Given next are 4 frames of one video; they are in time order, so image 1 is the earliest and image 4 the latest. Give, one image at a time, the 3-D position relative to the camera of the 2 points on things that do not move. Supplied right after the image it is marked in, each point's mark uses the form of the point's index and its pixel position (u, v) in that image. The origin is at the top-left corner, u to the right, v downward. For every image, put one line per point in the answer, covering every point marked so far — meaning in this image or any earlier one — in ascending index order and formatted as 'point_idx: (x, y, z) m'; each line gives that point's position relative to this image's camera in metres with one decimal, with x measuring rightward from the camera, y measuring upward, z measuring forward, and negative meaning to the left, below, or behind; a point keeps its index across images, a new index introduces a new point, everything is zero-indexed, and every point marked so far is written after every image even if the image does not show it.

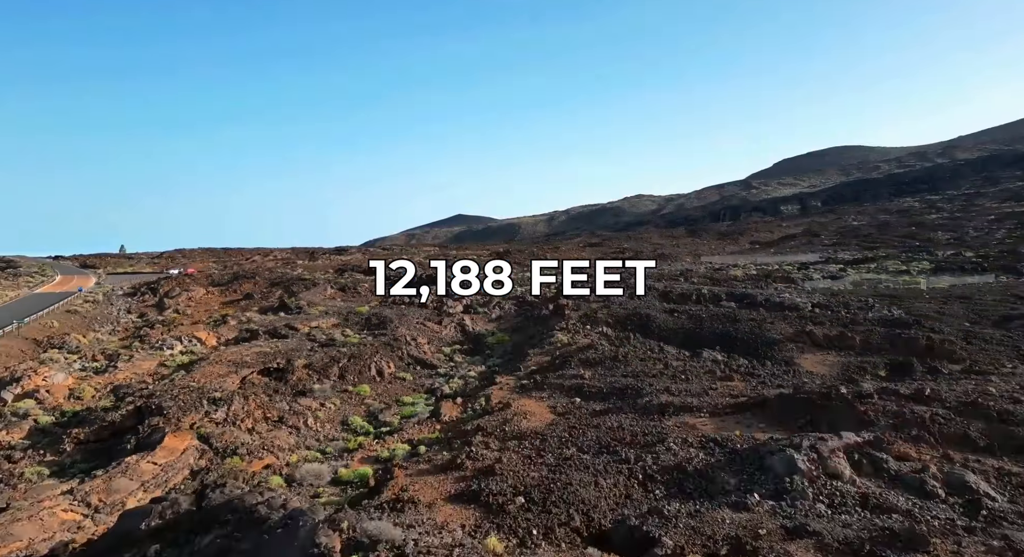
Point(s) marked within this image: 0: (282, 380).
0: (-4.3, -1.9, +12.3) m
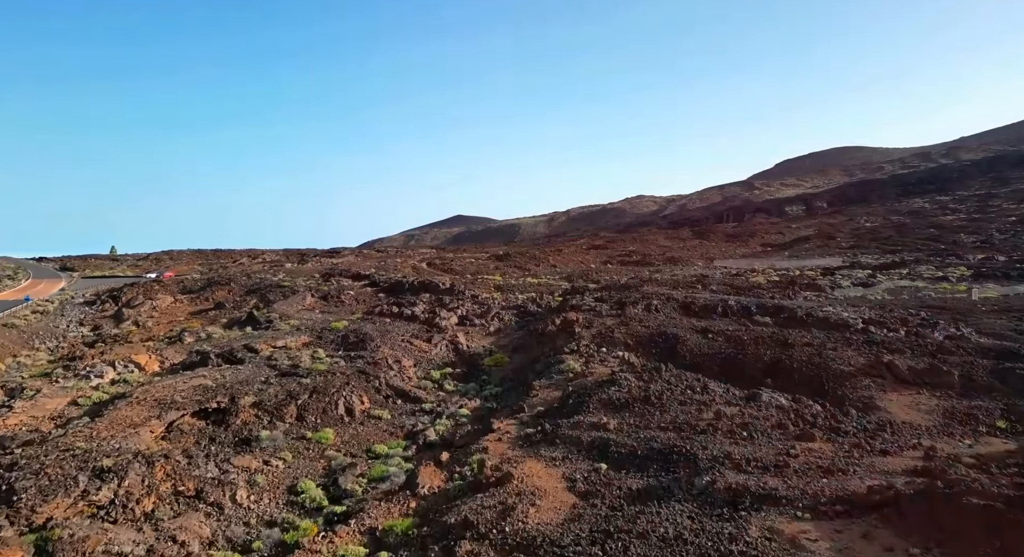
0: (-4.3, -2.2, +9.7) m
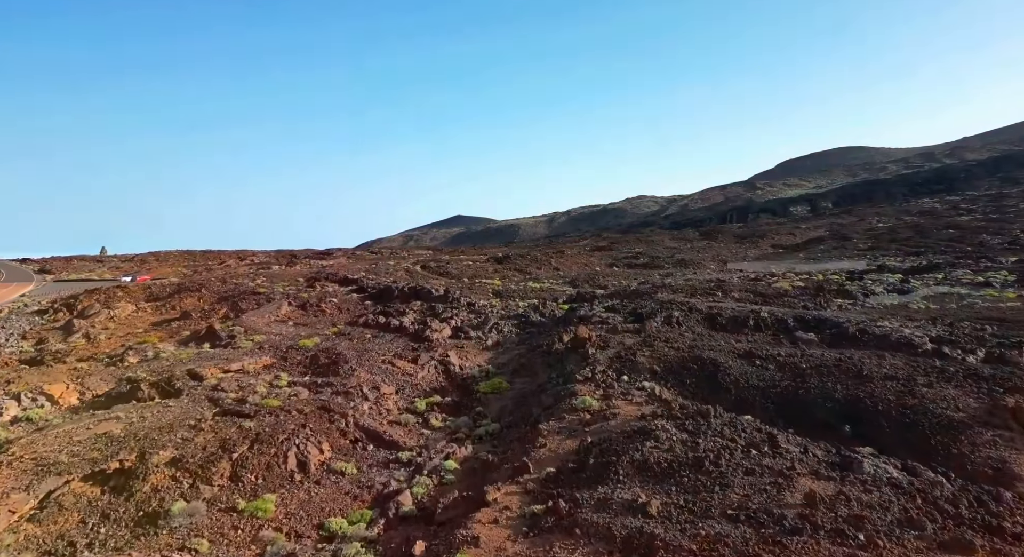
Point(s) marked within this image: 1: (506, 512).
0: (-4.3, -2.4, +7.2) m
1: (-0.1, -2.4, +6.8) m
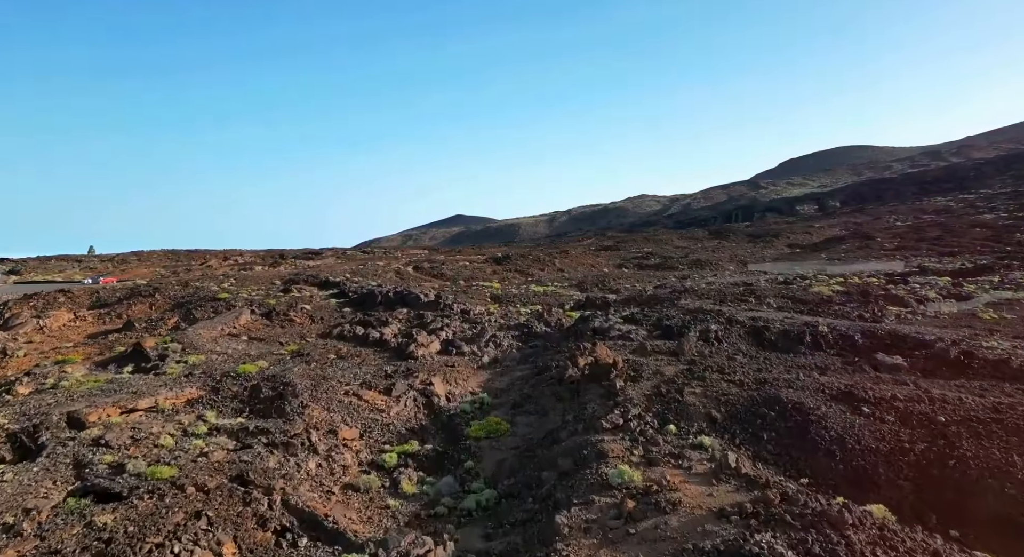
0: (-4.3, -2.5, +4.0) m
1: (-0.1, -2.5, +3.6) m
